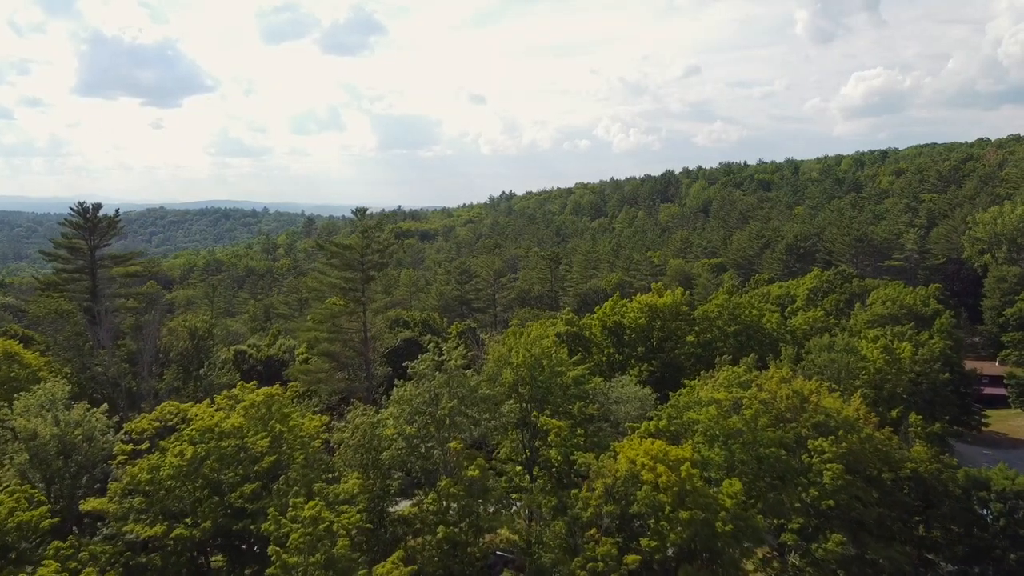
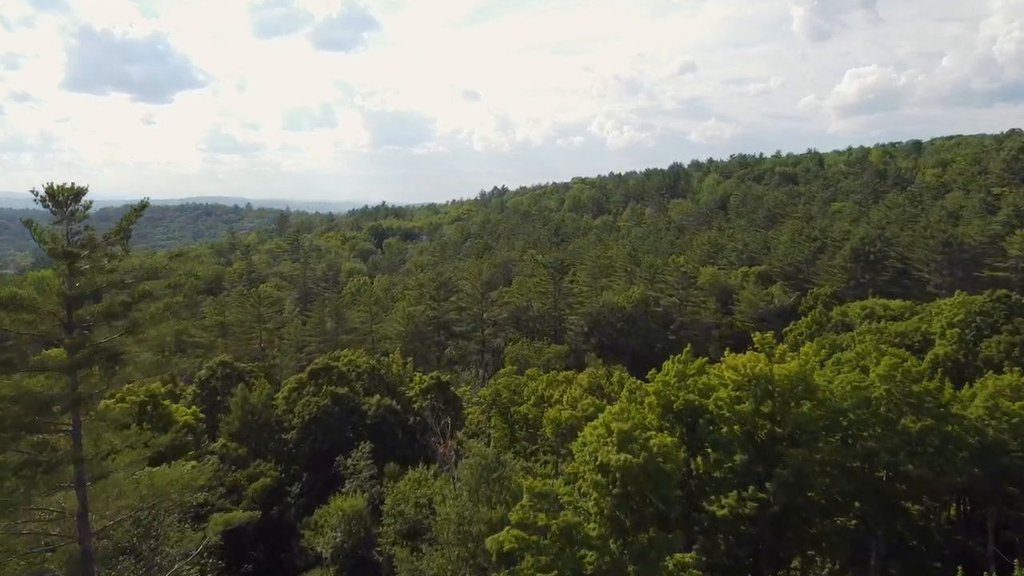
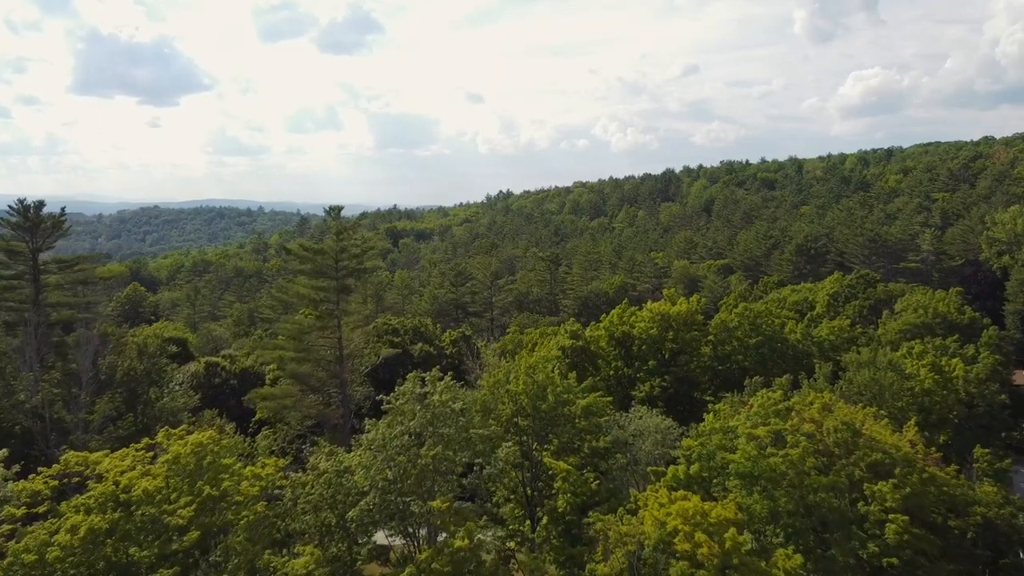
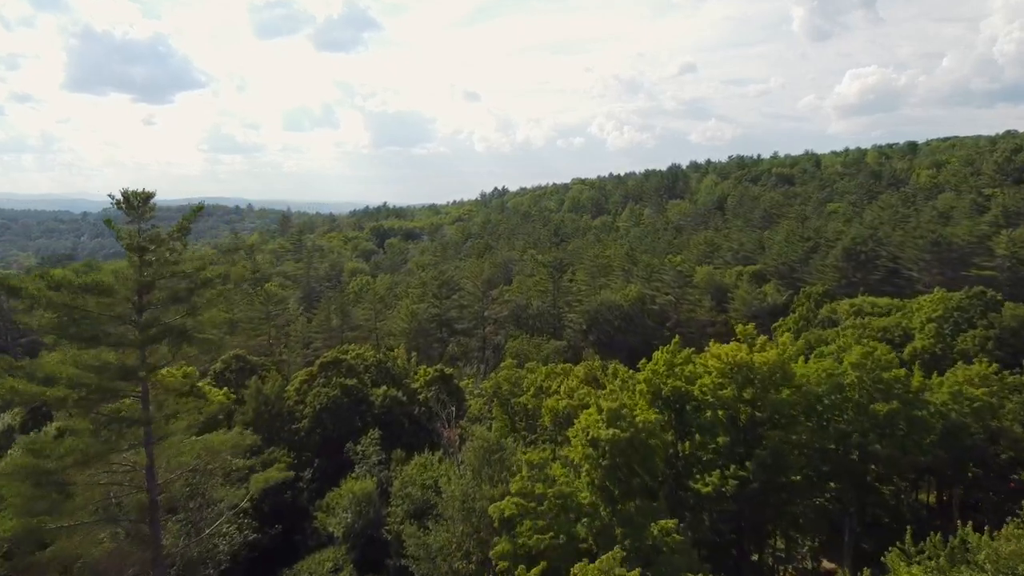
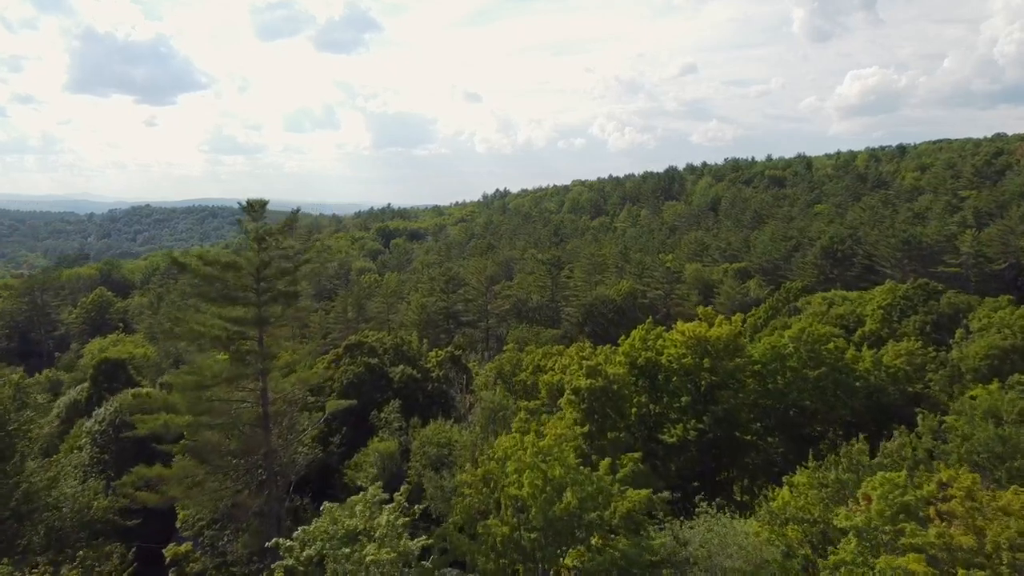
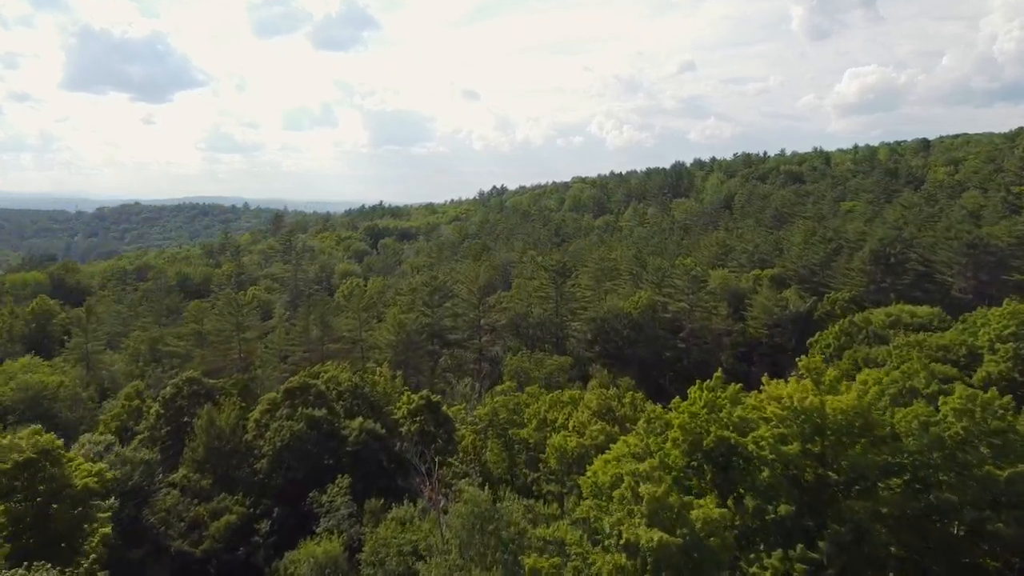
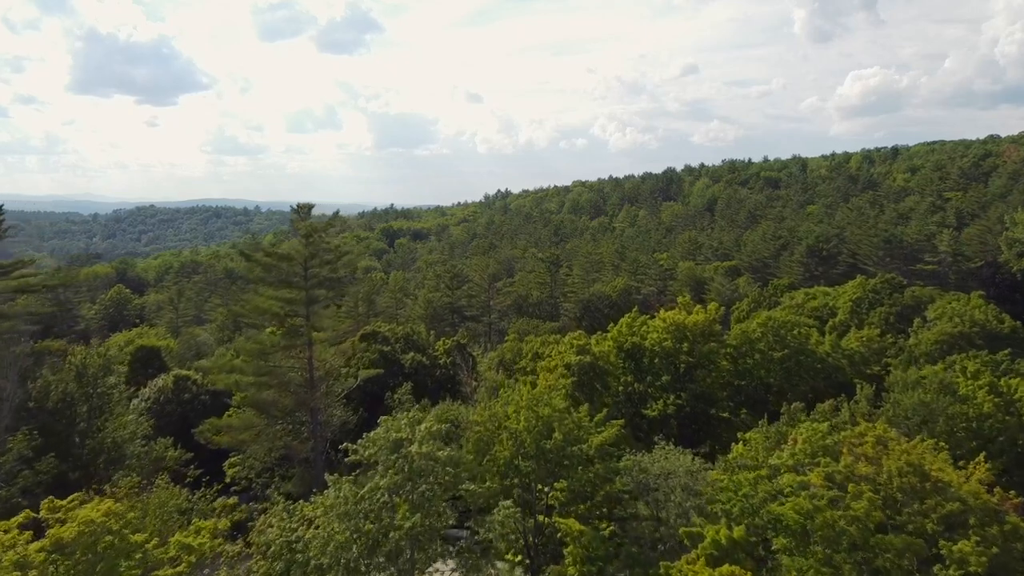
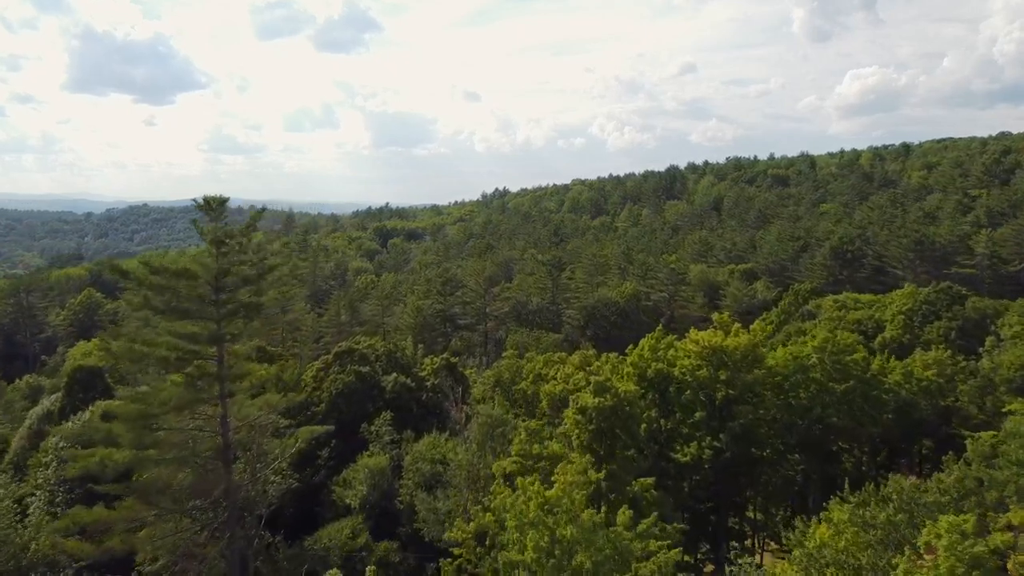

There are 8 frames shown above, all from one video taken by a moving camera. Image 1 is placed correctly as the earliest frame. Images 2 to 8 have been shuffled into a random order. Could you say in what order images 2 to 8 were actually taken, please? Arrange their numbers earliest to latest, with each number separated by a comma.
3, 7, 5, 8, 4, 2, 6
